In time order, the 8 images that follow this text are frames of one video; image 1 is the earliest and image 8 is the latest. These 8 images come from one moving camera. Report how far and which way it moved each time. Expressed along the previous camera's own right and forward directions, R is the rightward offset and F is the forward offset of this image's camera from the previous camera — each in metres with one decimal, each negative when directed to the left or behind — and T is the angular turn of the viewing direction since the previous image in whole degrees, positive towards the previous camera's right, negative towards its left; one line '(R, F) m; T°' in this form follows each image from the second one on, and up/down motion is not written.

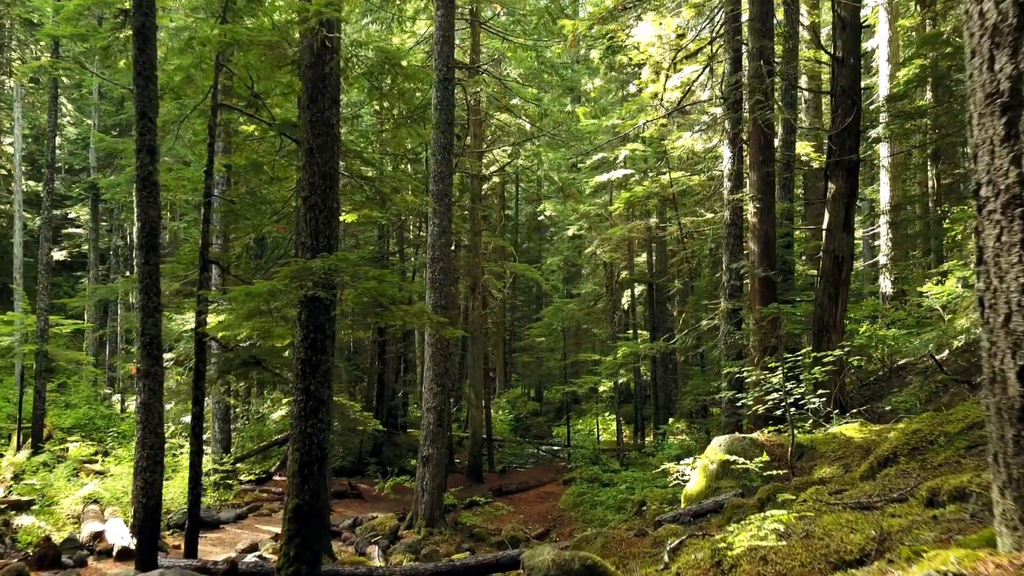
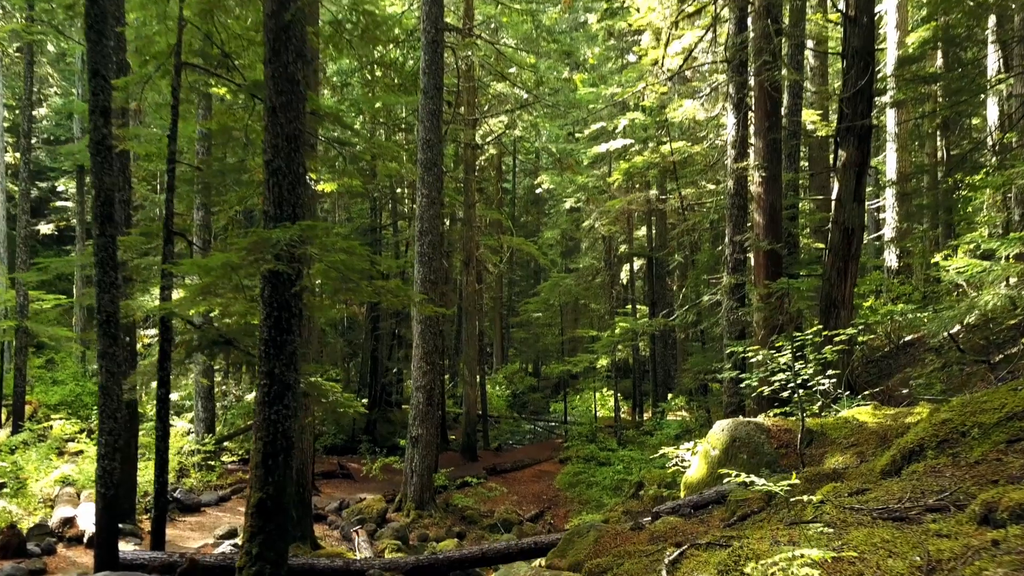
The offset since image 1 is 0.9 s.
(+0.1, +0.5) m; 0°
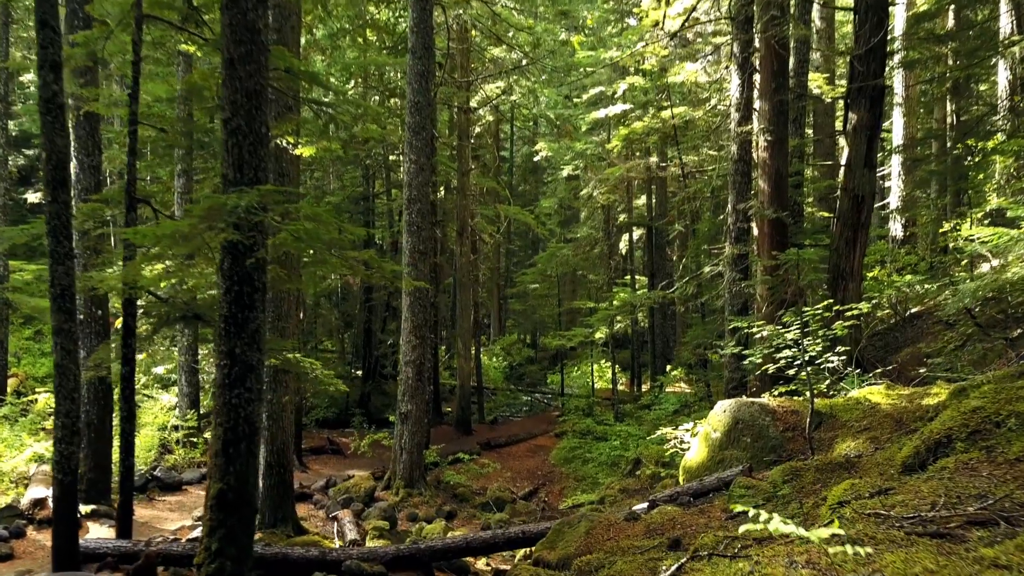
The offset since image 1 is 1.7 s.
(+0.1, +0.5) m; 0°
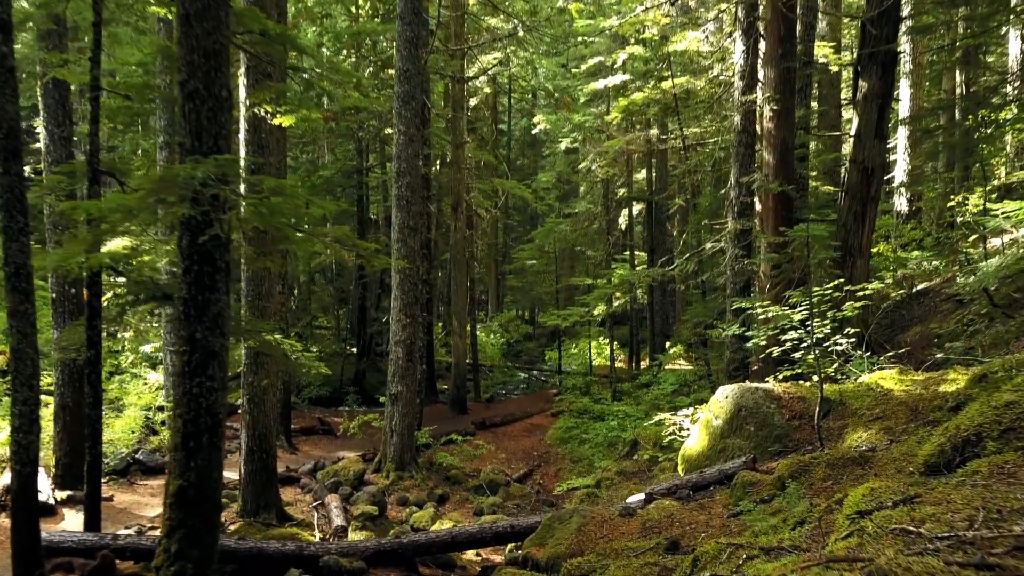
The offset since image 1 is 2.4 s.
(+0.1, +0.4) m; 0°
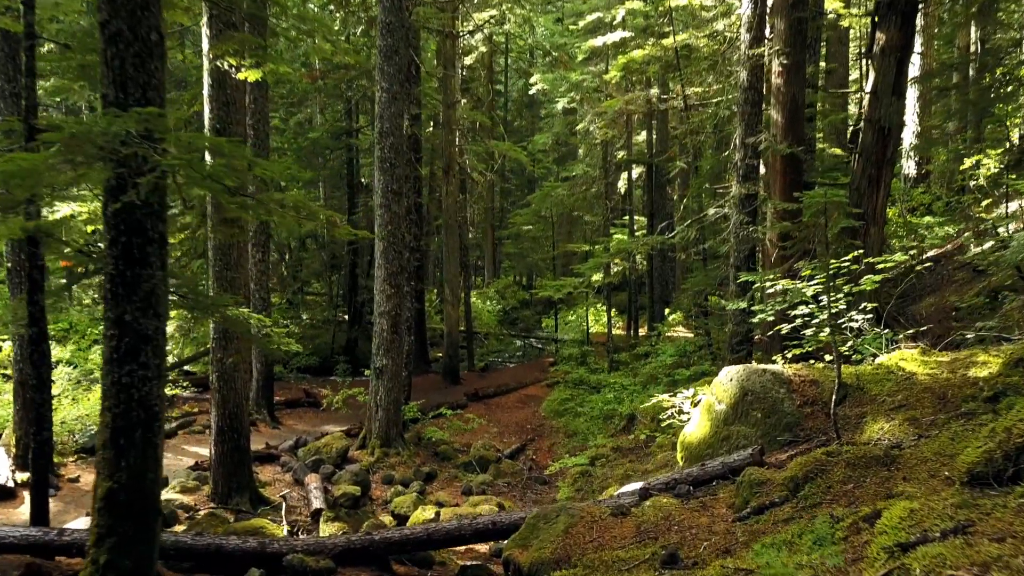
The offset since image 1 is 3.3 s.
(+0.1, +0.5) m; 0°
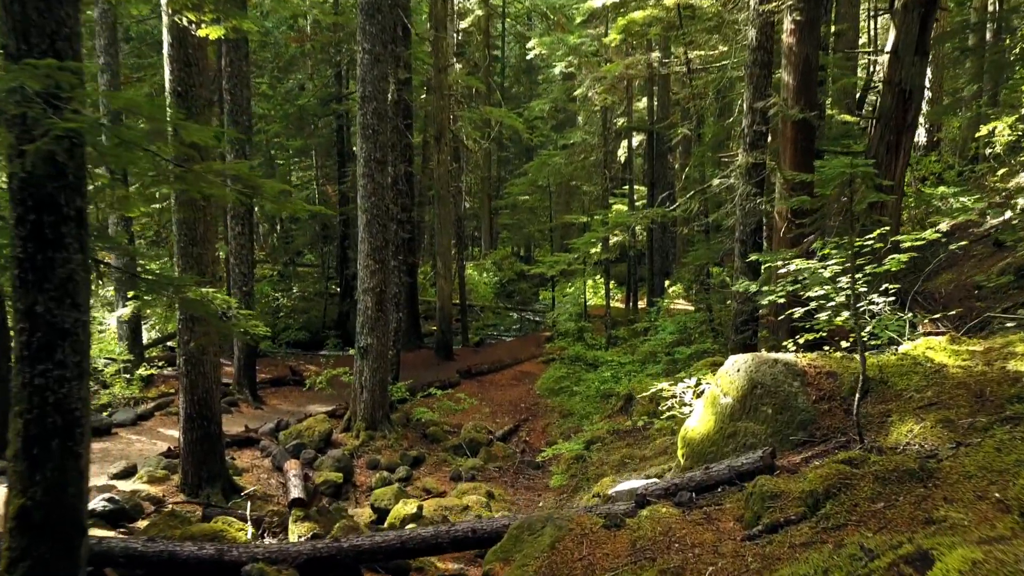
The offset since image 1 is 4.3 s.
(+0.1, +0.5) m; 0°
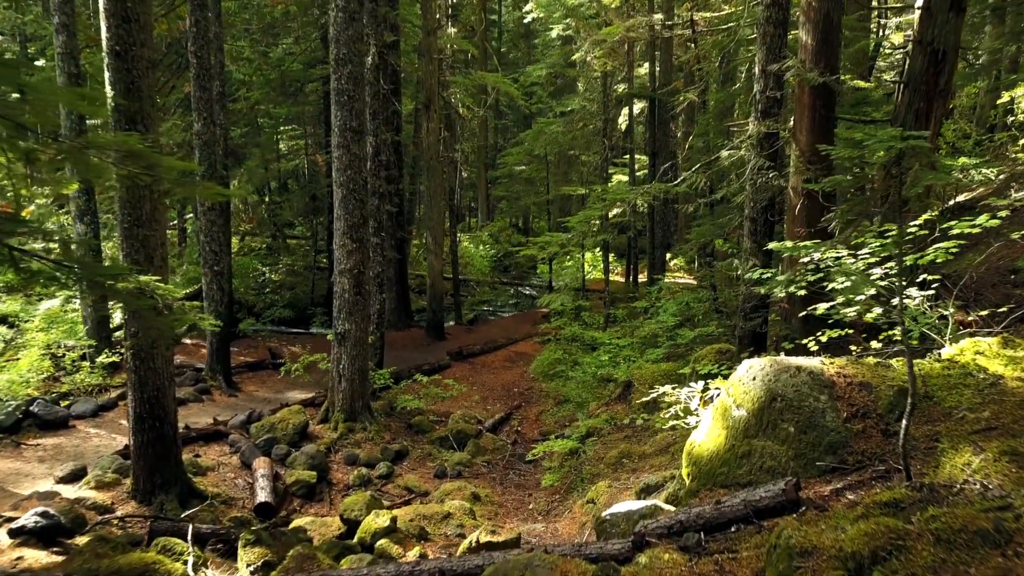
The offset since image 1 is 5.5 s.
(+0.1, +0.7) m; 0°
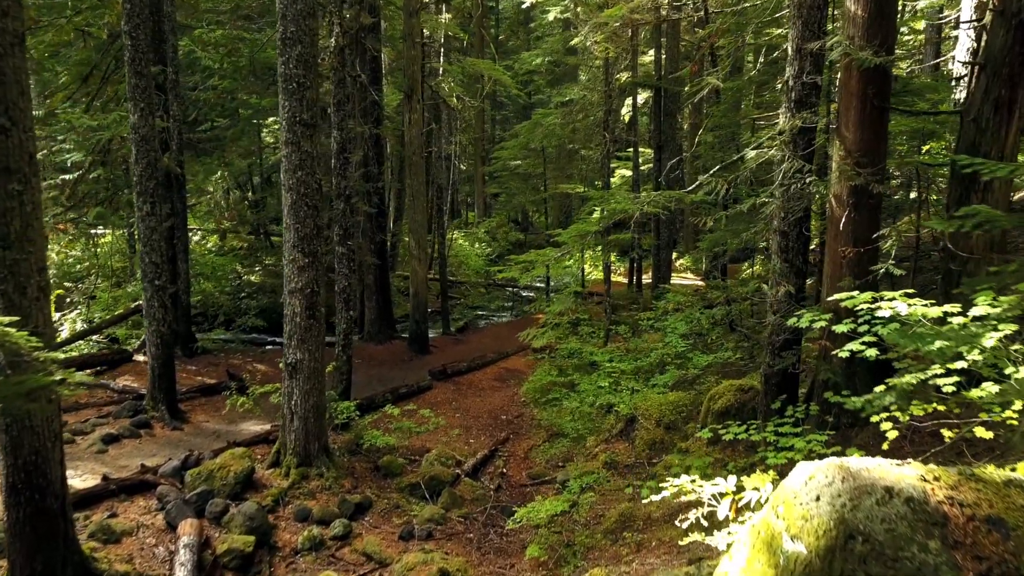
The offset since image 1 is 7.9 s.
(+0.2, +1.3) m; 0°
